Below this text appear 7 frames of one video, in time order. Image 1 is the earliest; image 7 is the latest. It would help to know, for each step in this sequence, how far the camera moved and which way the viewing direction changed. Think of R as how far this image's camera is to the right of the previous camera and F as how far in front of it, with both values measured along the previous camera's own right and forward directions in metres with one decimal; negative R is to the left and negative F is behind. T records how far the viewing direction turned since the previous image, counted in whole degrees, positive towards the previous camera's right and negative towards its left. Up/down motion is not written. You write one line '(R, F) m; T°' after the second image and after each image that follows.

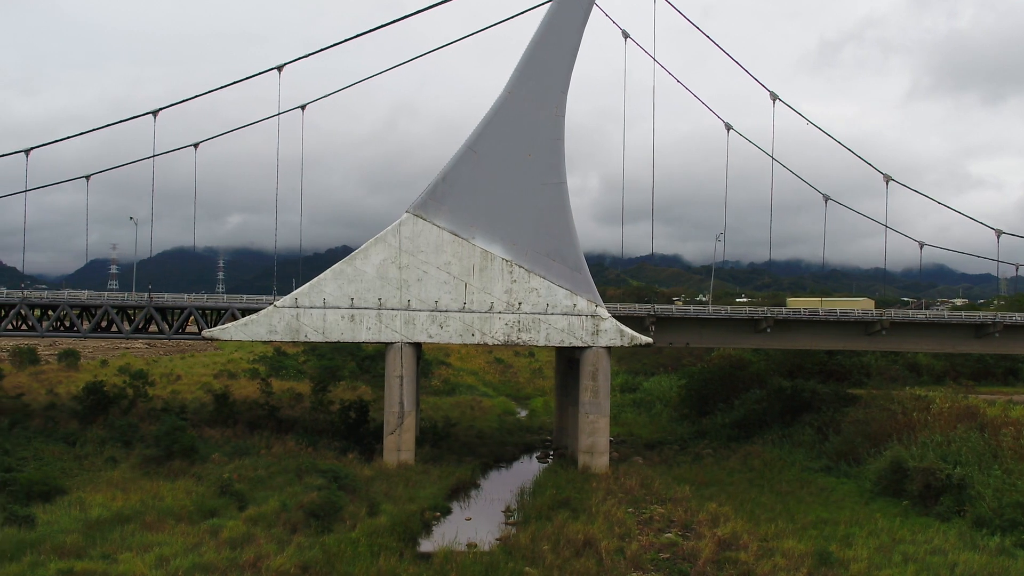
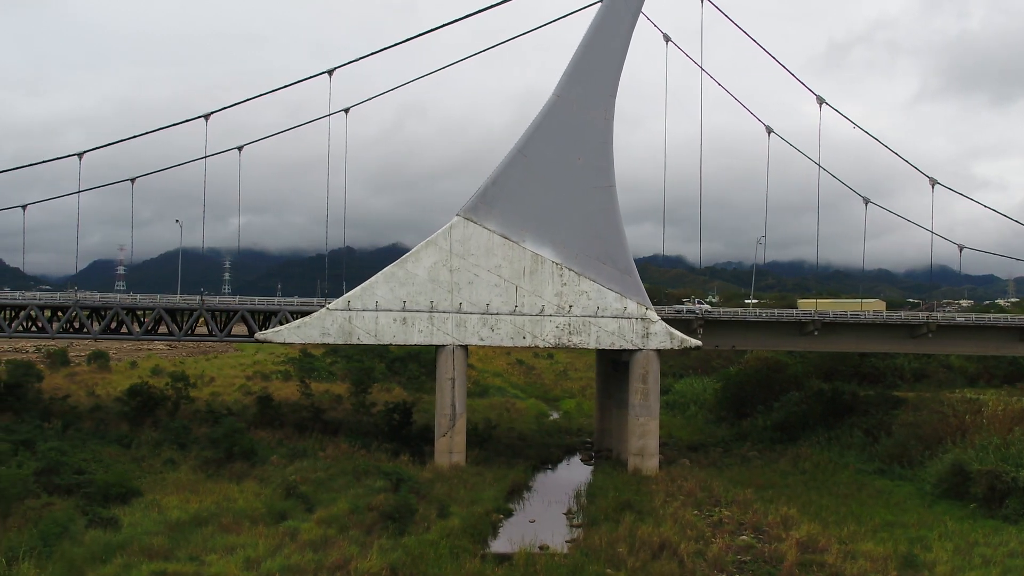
(-1.5, -0.1) m; 0°
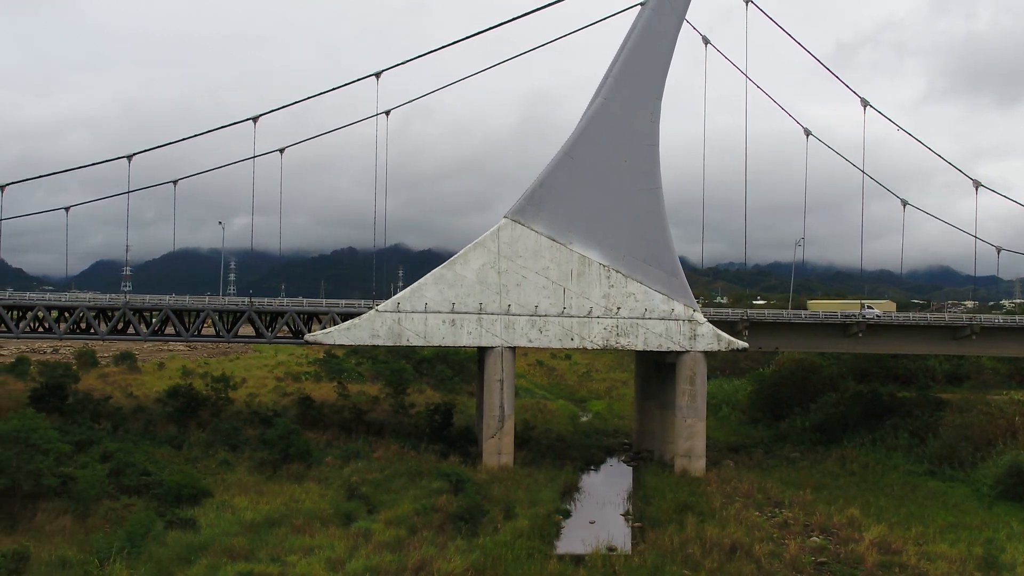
(-1.5, -0.1) m; 0°
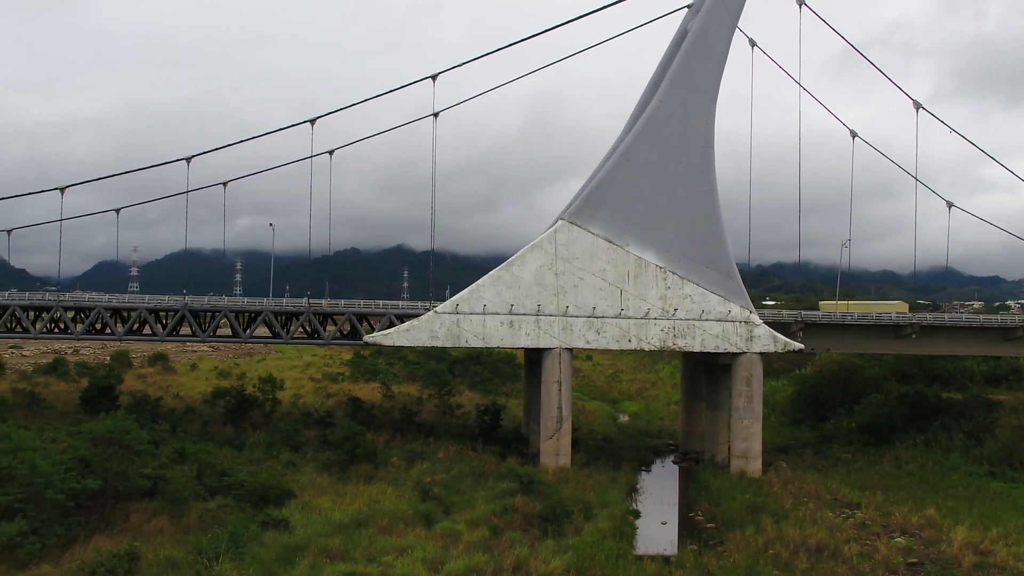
(-1.8, -0.1) m; 0°
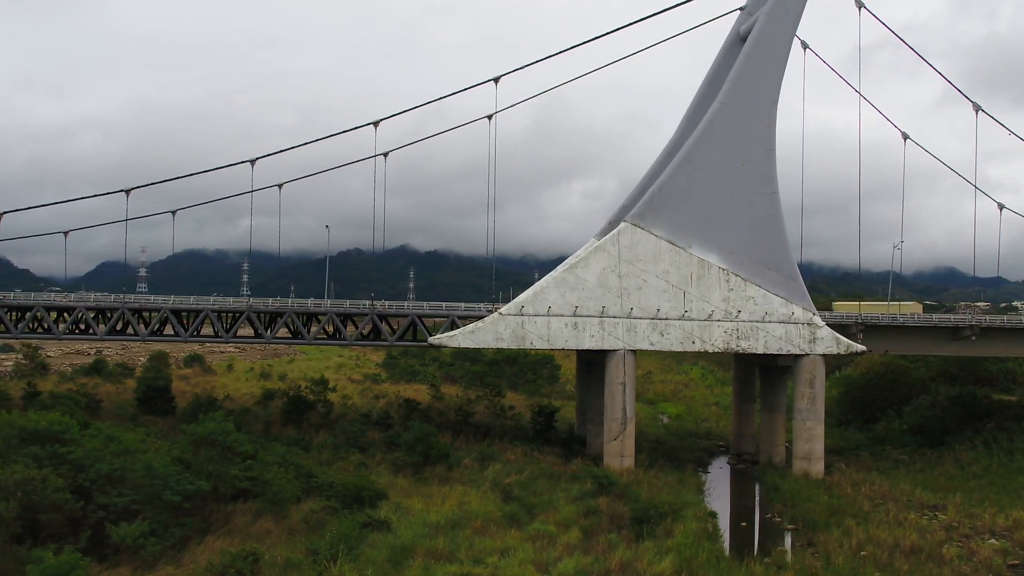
(-1.9, -0.1) m; 0°
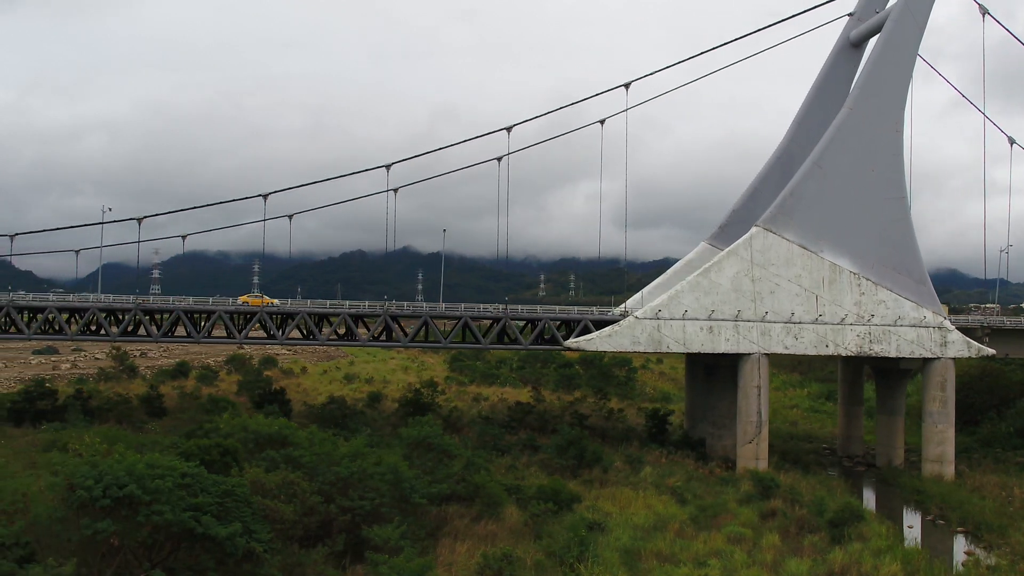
(-4.3, -0.2) m; 0°
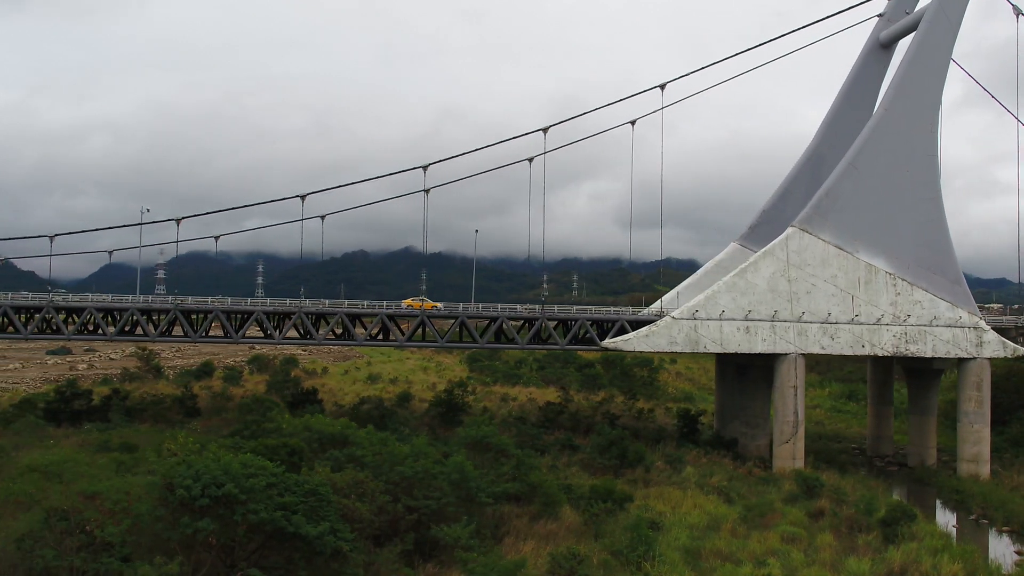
(-1.1, -0.1) m; 0°
